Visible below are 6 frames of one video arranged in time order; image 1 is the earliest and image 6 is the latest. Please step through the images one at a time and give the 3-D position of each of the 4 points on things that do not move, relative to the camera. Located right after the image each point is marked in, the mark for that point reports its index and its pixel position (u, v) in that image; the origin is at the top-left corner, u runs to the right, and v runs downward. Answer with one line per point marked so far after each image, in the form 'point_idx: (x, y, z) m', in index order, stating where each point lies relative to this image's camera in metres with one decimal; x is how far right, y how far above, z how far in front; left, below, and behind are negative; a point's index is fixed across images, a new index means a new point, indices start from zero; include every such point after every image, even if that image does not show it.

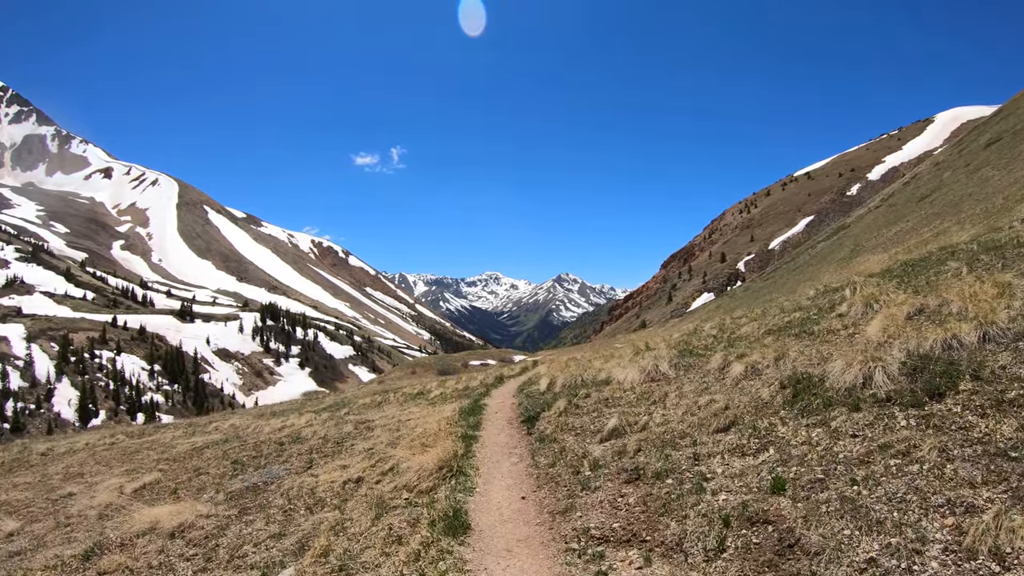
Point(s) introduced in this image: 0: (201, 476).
0: (-13.7, -8.3, +19.9) m
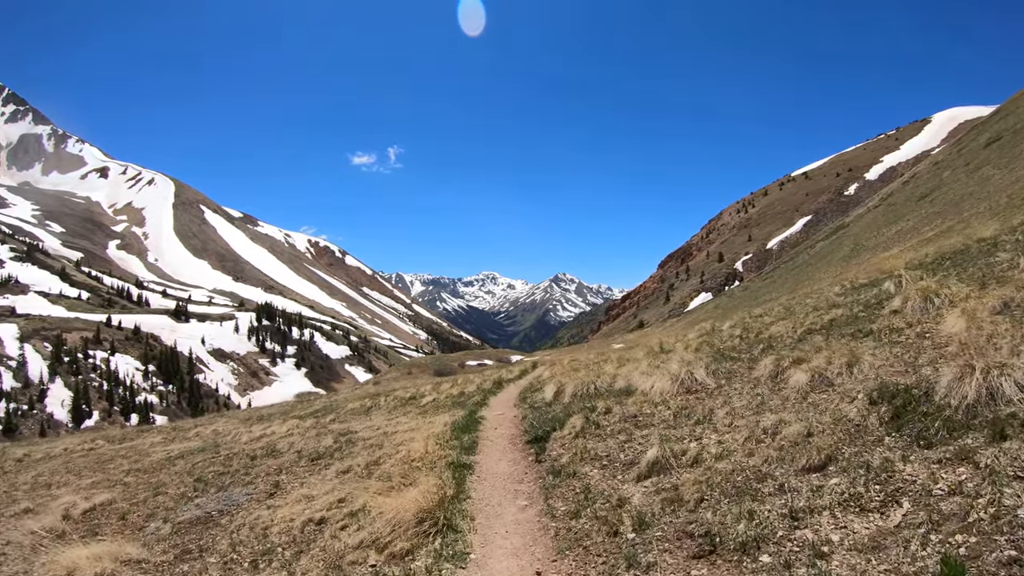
0: (-13.7, -8.0, +17.6) m
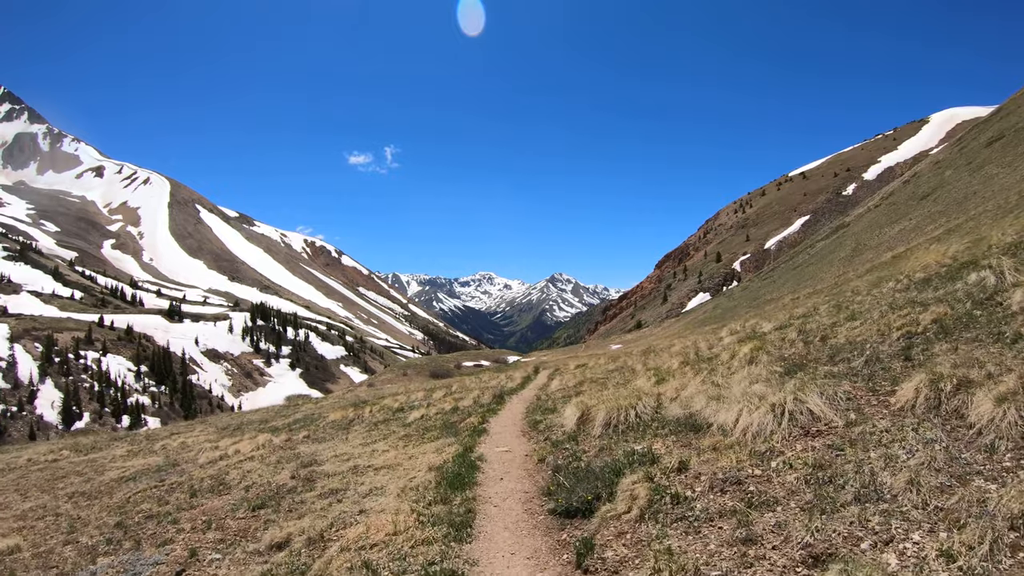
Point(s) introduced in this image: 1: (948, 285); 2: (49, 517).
0: (-13.5, -7.8, +13.9) m
1: (+16.0, +0.1, +16.8) m
2: (-19.9, -9.8, +19.8) m
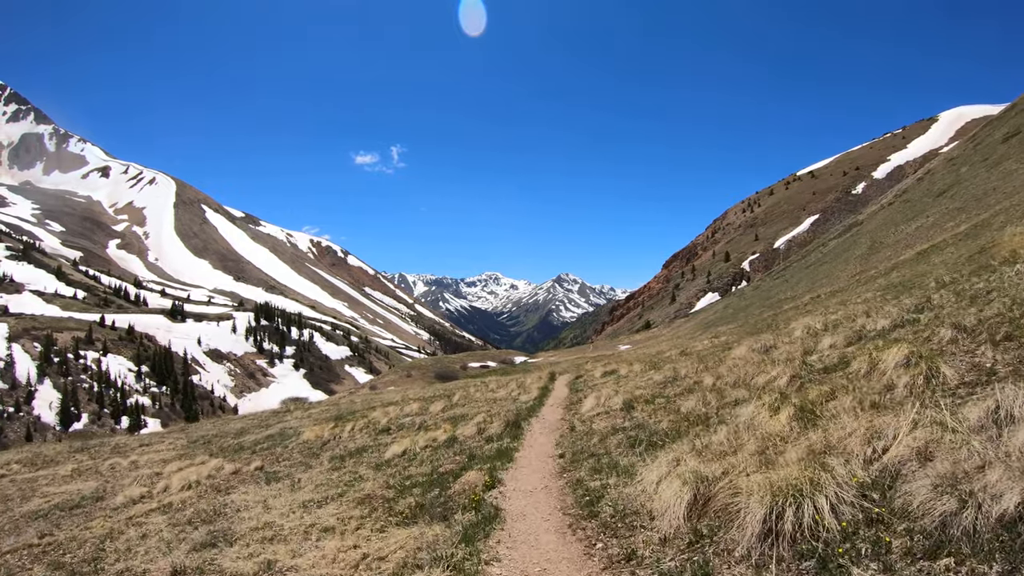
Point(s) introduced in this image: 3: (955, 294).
0: (-12.9, -7.3, +8.7) m
1: (+16.6, +0.7, +11.3) m
2: (-19.4, -9.2, +14.6) m
3: (+17.1, -0.2, +17.3) m
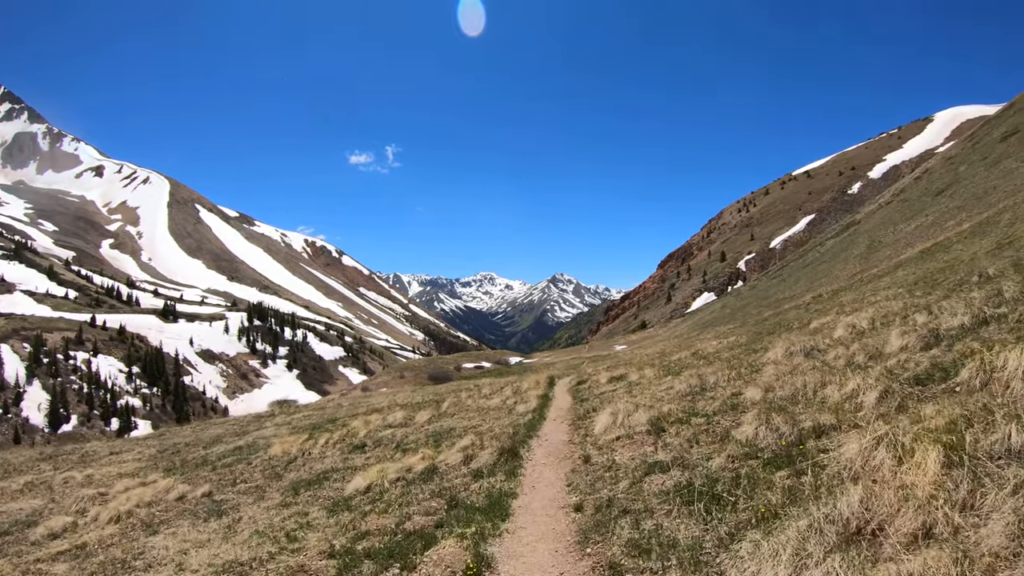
0: (-13.9, -7.7, +8.3) m
1: (+15.6, +0.2, +11.1) m
2: (-20.3, -9.7, +14.2) m
3: (+16.1, -0.7, +17.2) m
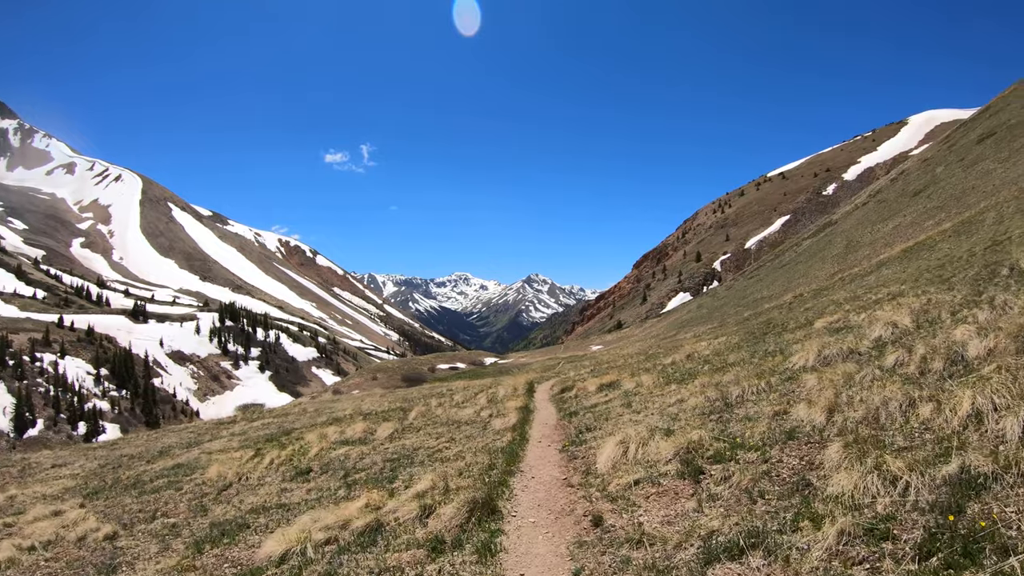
0: (-14.2, -7.5, +6.4) m
1: (+15.2, +0.4, +10.3) m
2: (-20.9, -9.5, +12.0) m
3: (+15.4, -0.5, +16.4) m
